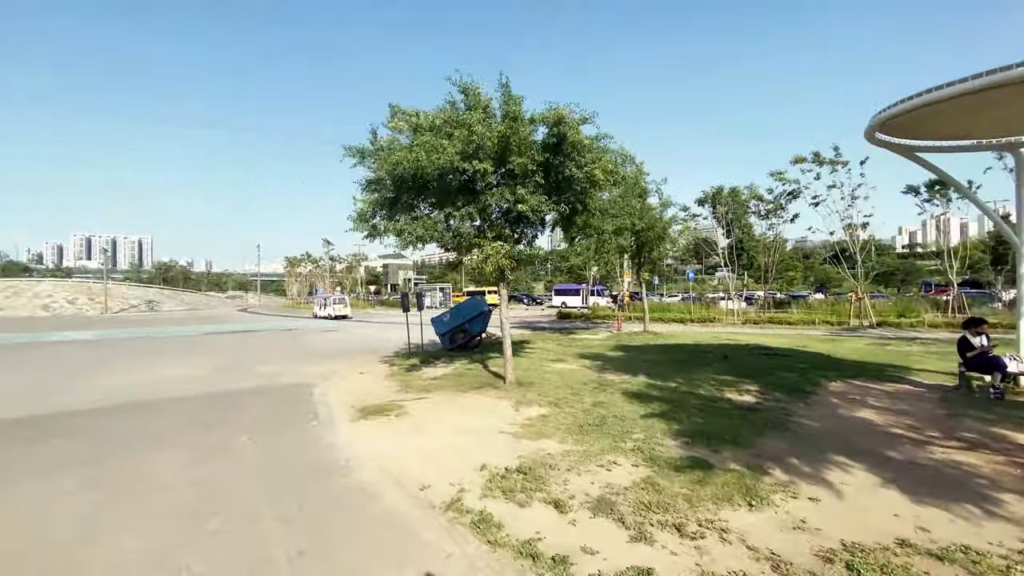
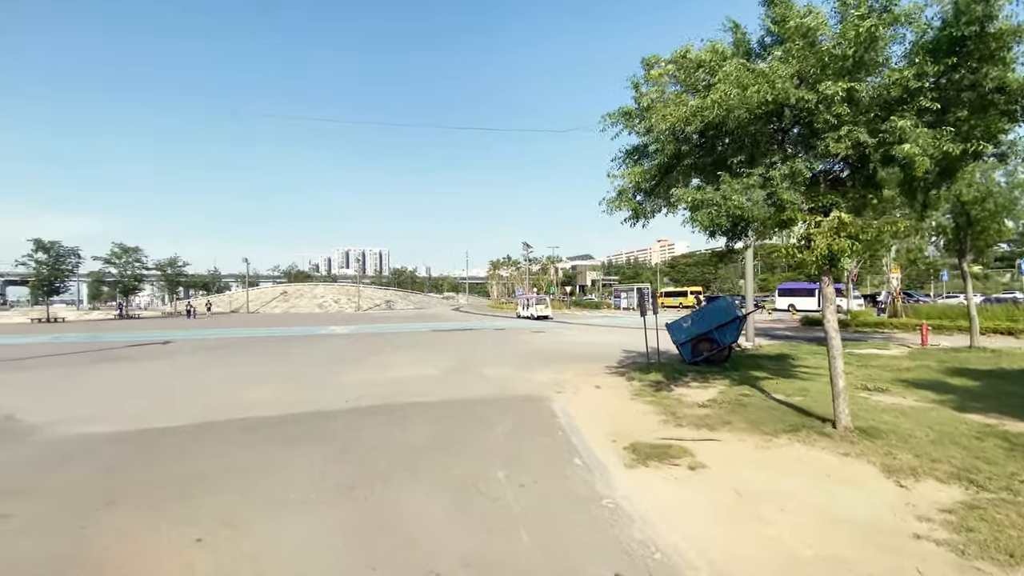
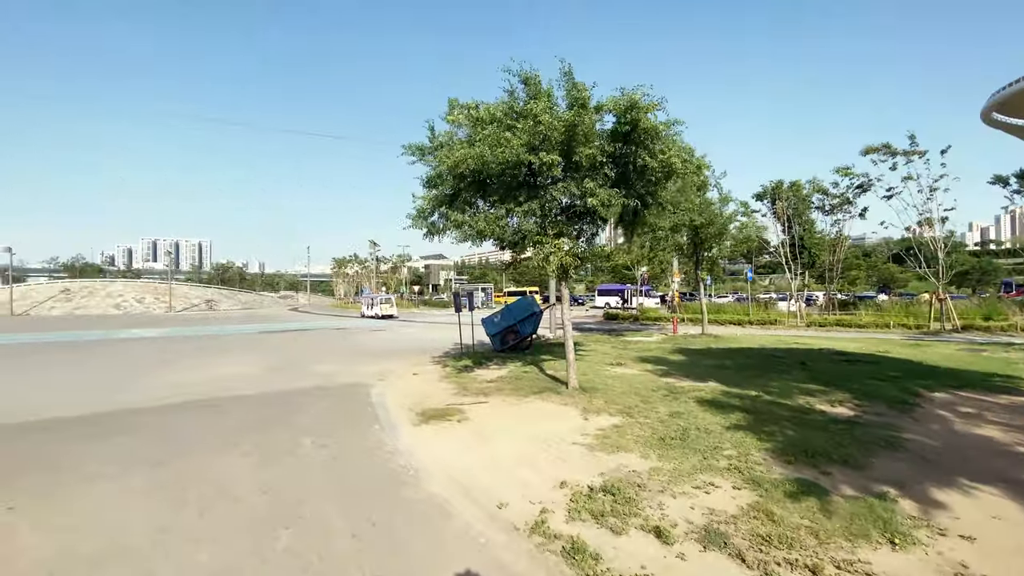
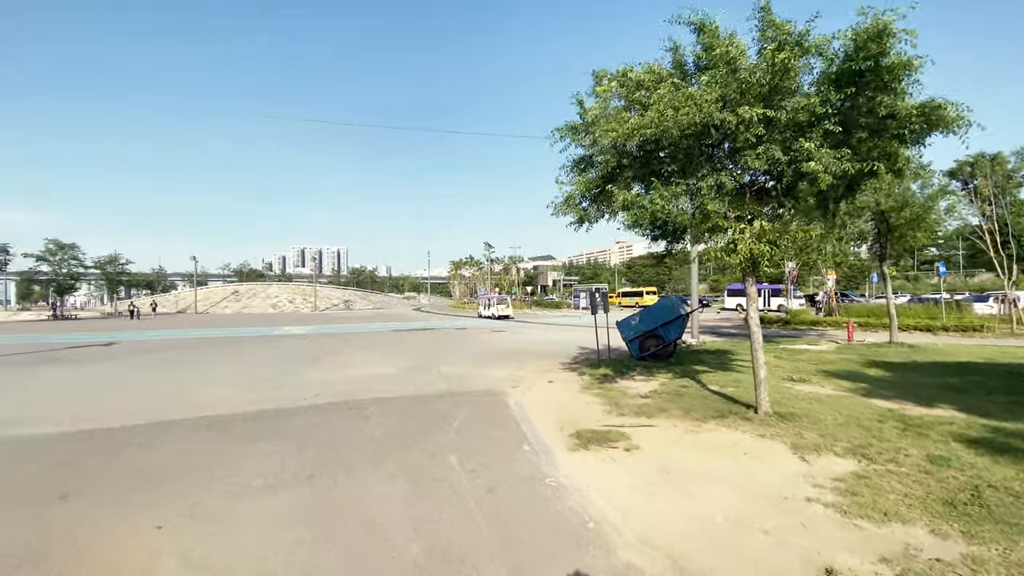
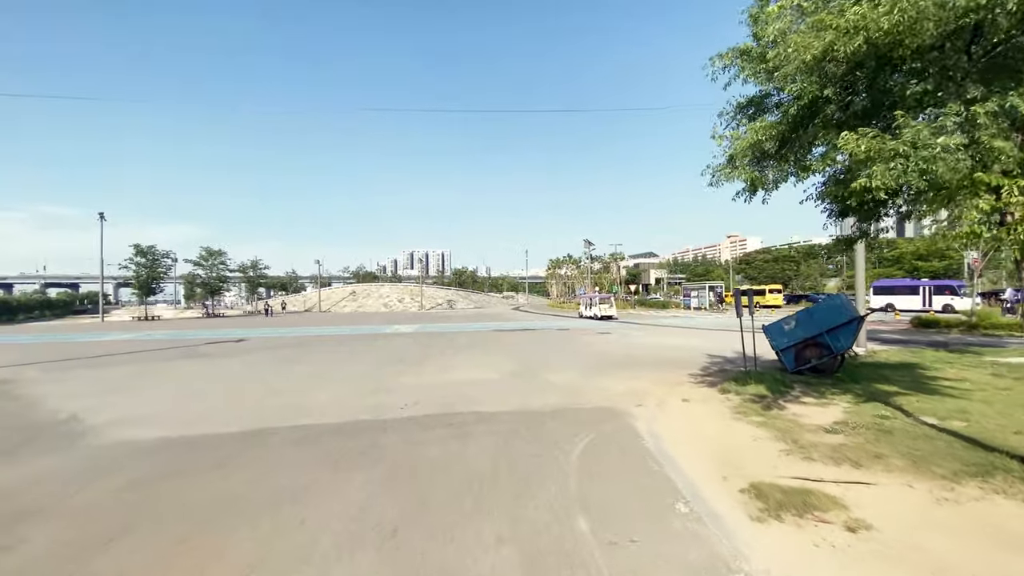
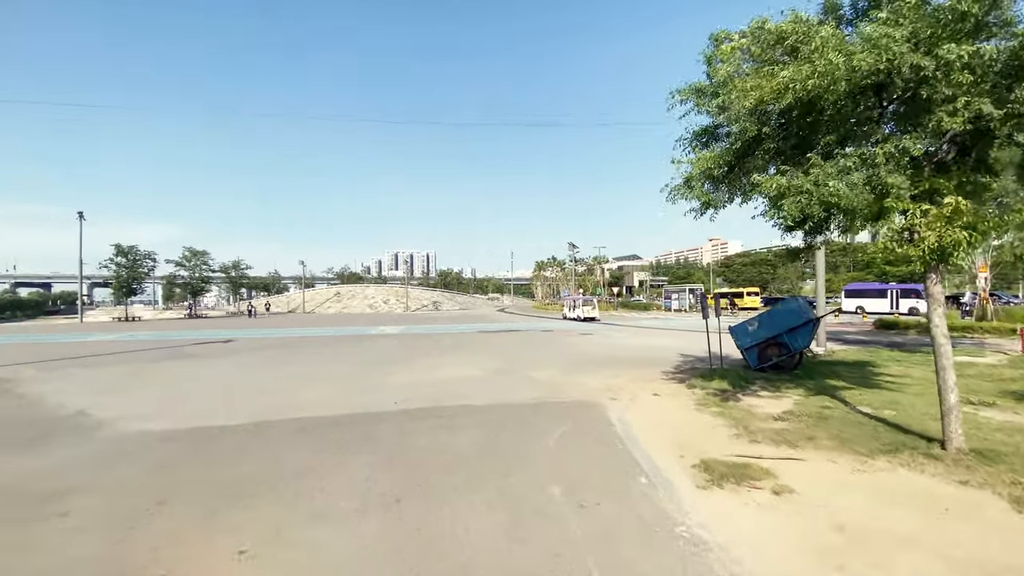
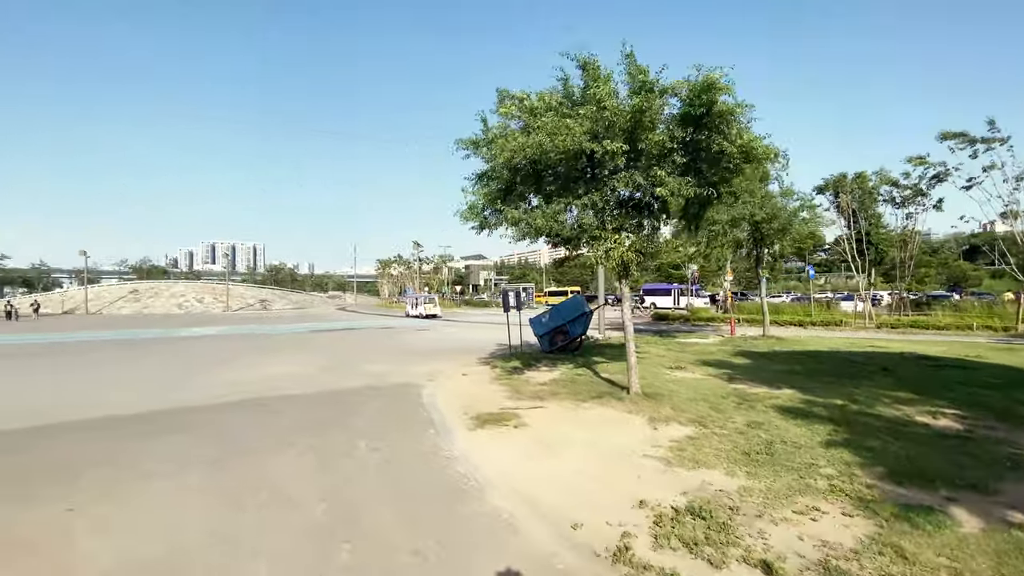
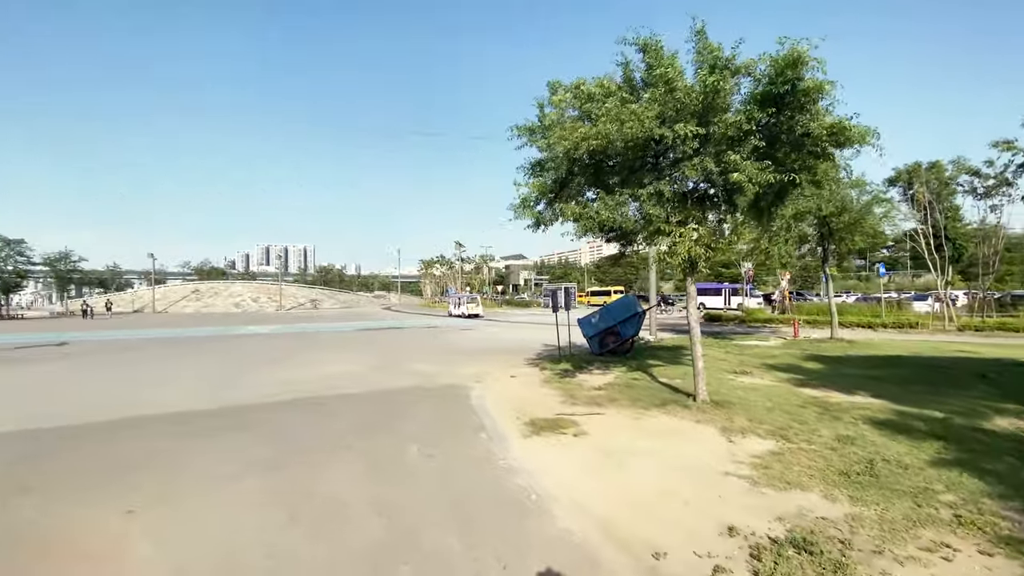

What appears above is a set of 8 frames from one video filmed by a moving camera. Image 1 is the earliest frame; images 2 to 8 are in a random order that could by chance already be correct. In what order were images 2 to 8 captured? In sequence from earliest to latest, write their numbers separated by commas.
3, 7, 8, 4, 2, 6, 5
